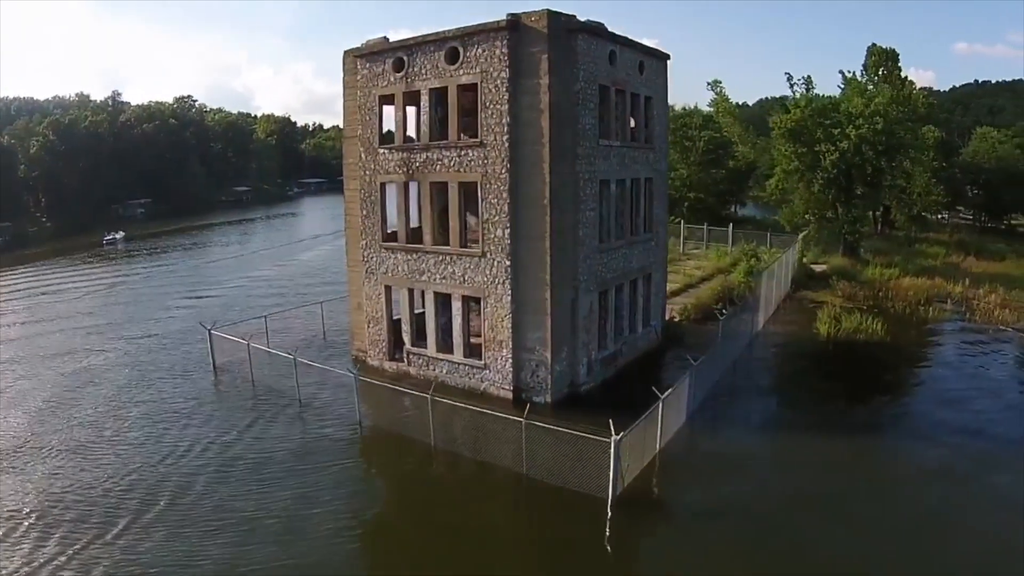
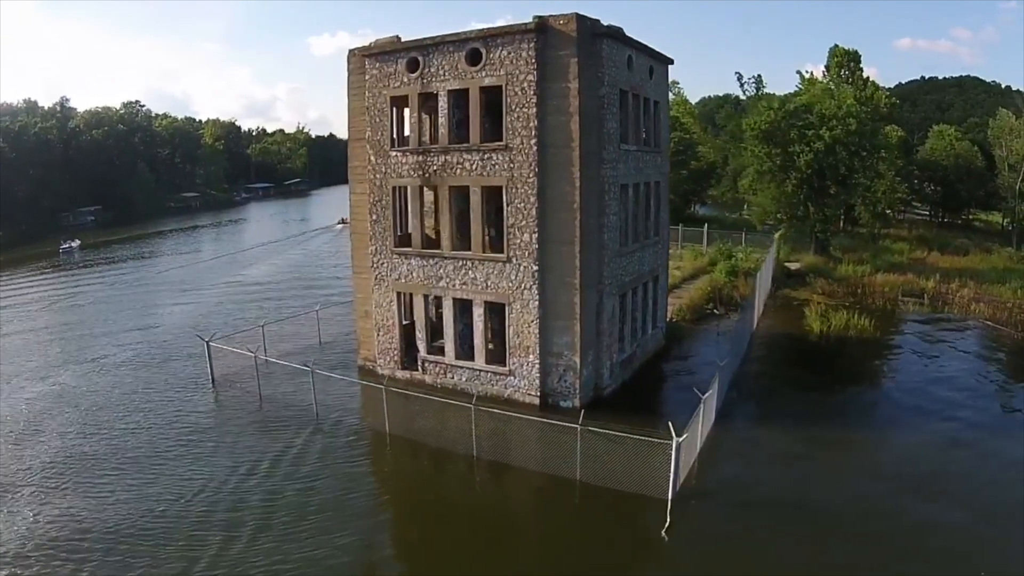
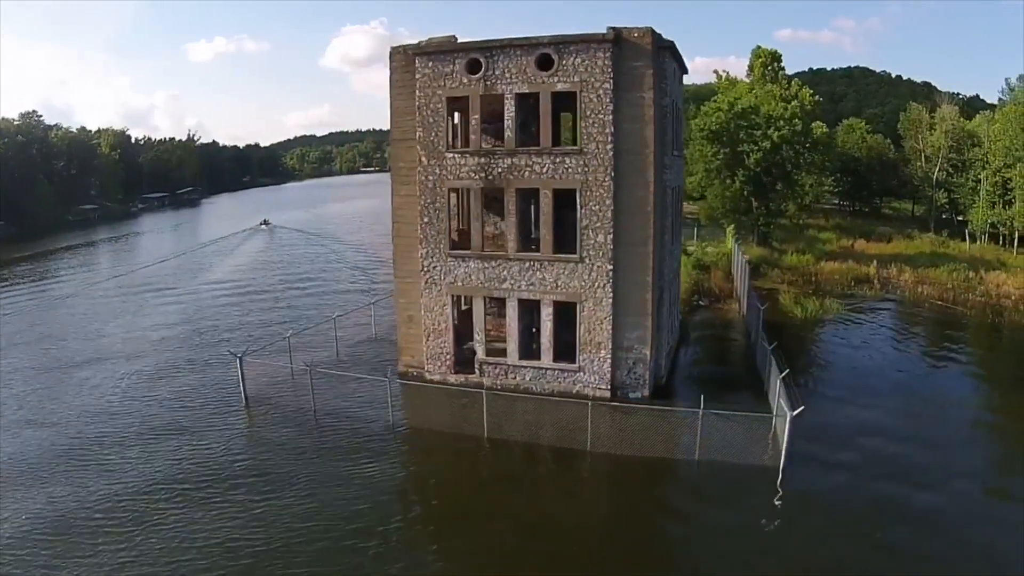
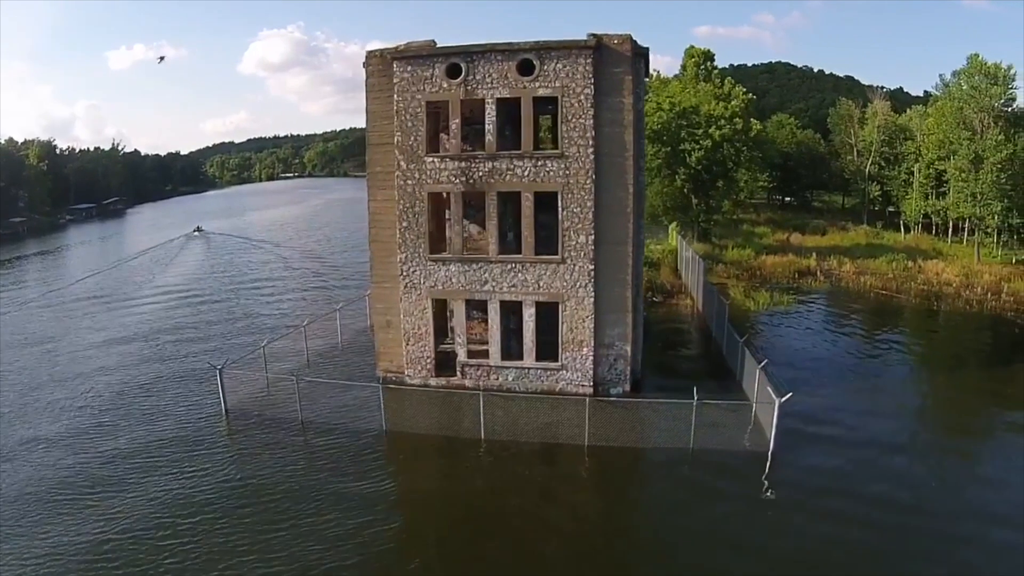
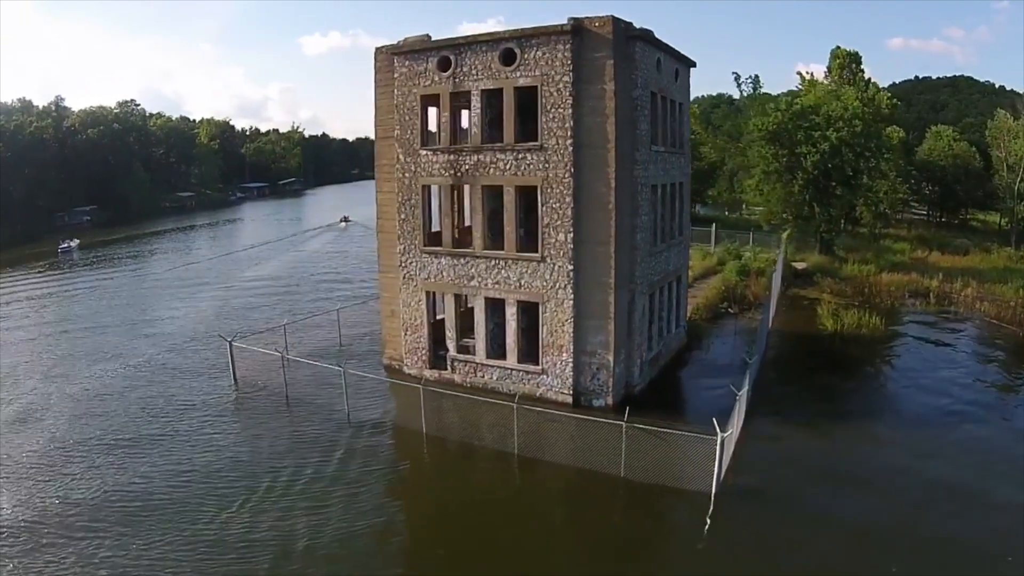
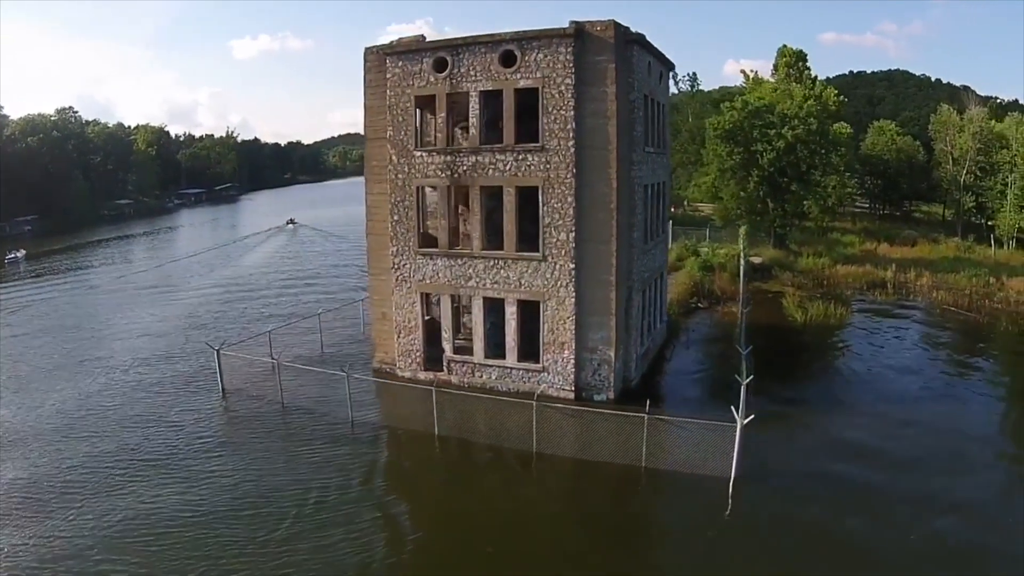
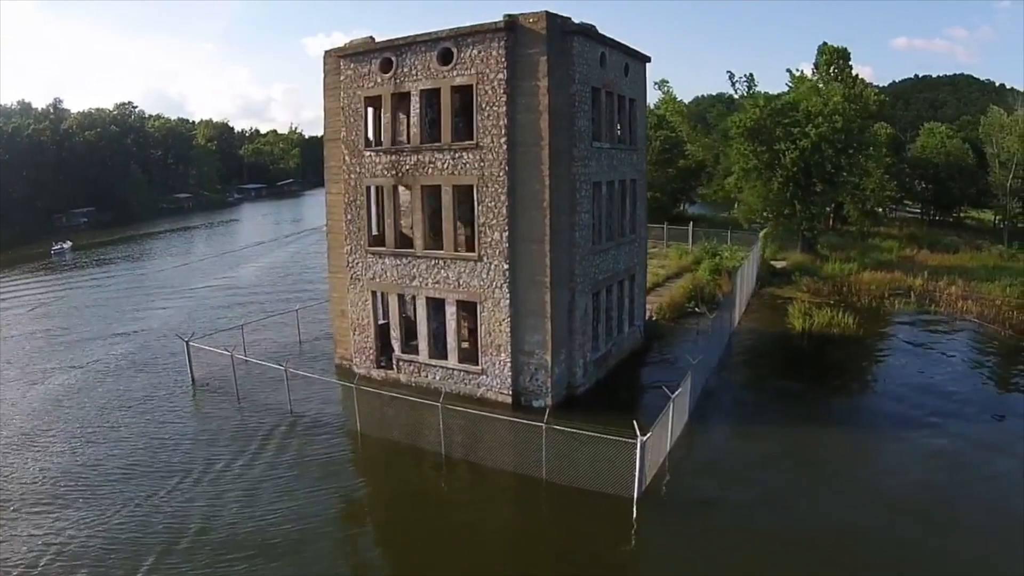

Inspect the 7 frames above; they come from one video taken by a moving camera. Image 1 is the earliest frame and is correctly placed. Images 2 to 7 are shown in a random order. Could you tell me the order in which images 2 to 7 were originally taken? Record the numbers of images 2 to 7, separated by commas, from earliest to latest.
7, 2, 5, 6, 3, 4
